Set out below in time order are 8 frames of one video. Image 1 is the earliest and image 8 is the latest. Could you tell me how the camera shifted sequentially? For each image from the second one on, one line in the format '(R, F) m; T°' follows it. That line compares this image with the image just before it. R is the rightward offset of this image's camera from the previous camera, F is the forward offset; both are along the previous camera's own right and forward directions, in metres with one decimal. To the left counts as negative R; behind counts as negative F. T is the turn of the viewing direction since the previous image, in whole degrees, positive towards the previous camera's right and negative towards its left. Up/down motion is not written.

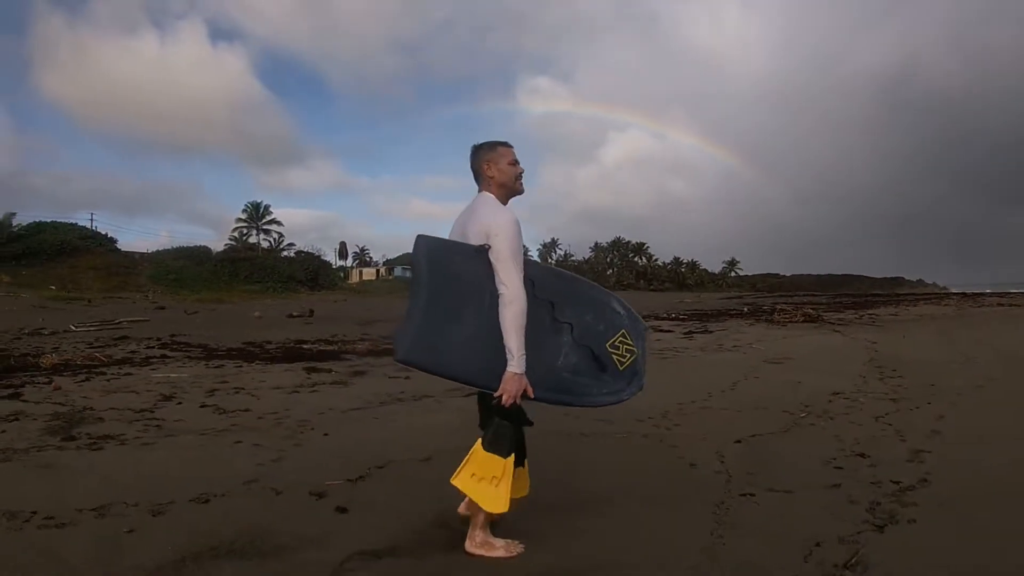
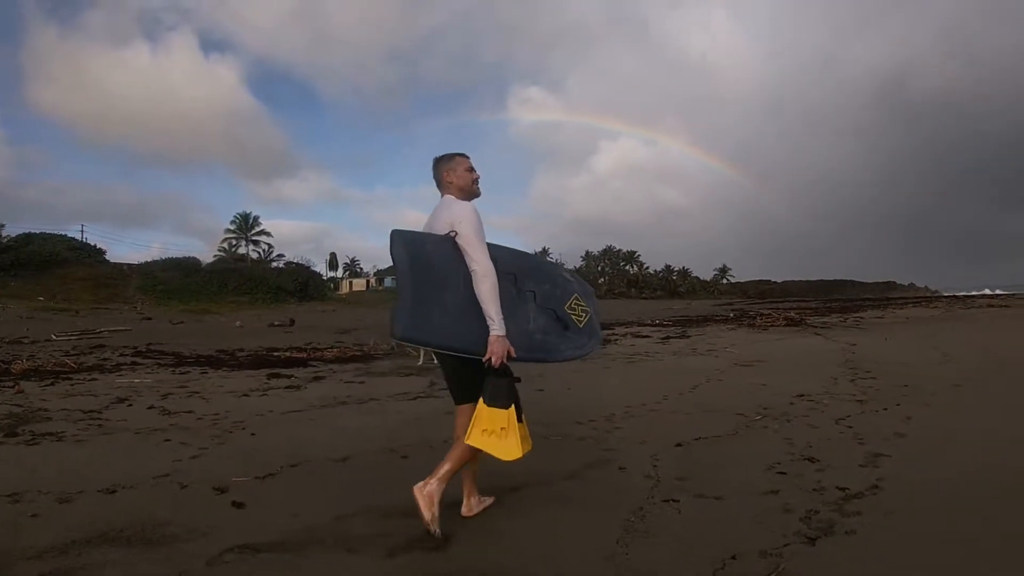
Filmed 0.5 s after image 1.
(+0.6, +0.4) m; -1°
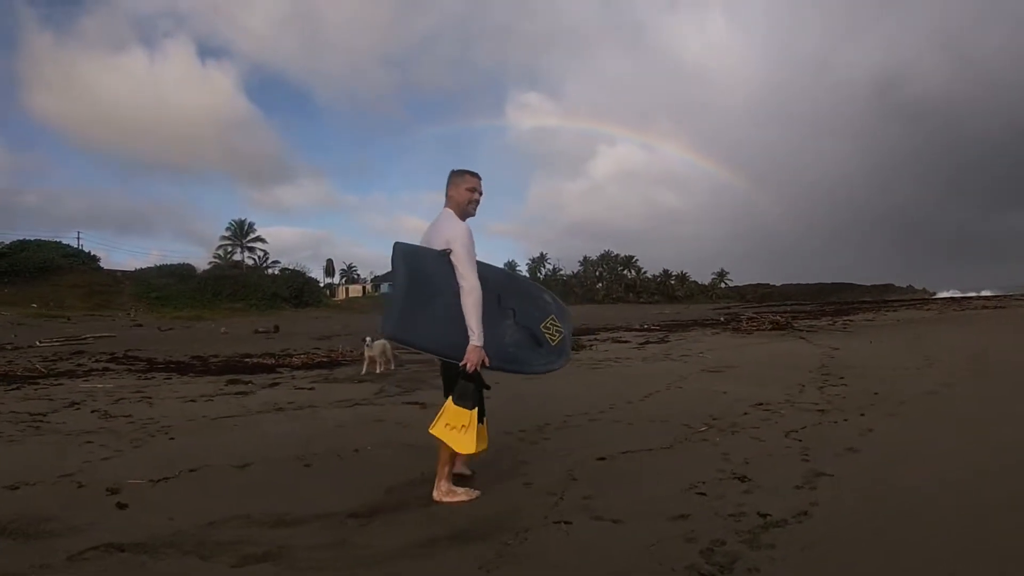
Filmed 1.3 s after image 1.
(+0.7, +0.4) m; -2°
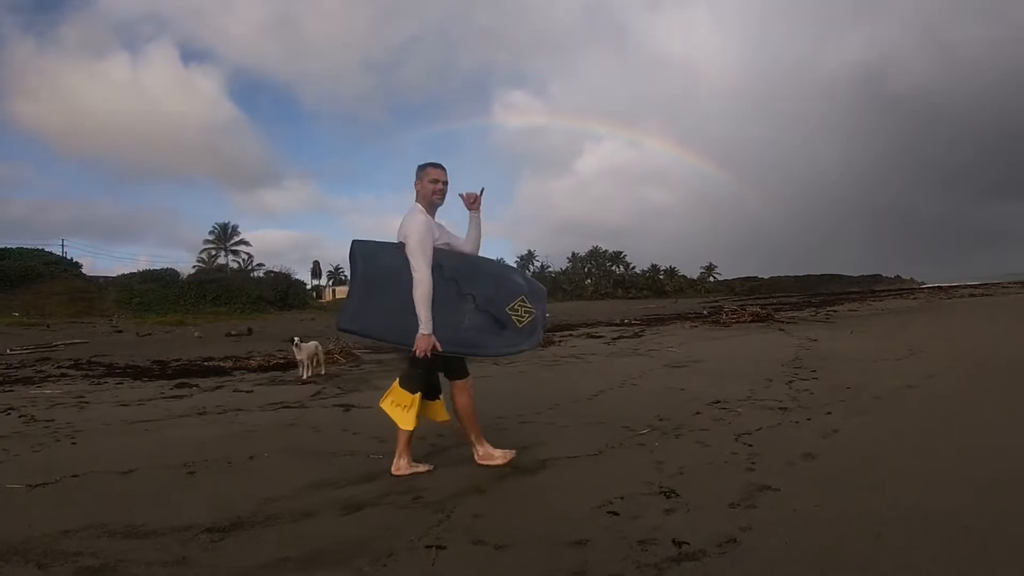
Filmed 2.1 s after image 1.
(+0.5, +0.5) m; -1°
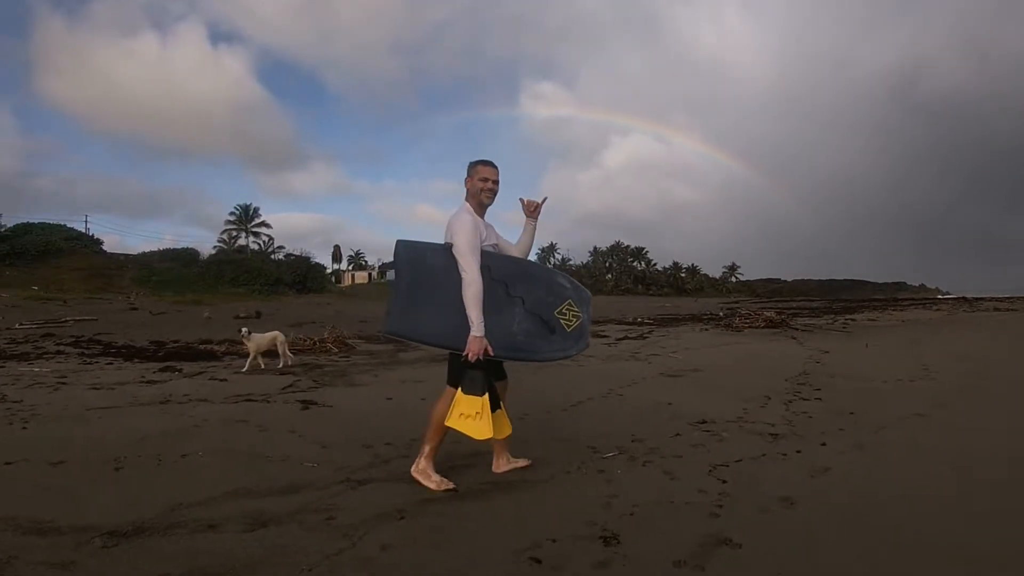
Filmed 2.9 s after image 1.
(+0.4, +0.4) m; -3°
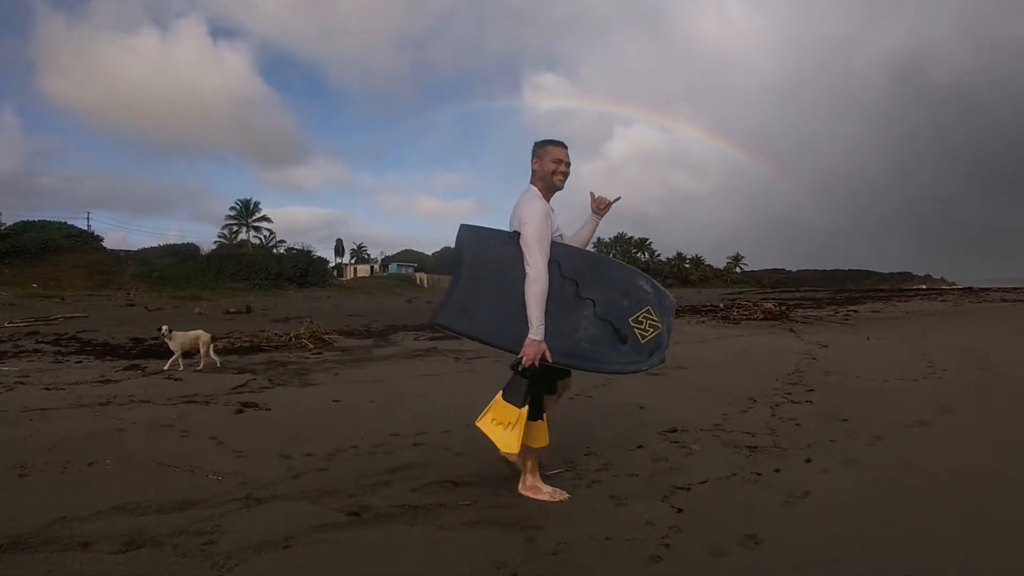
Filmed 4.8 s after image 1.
(+0.4, +0.5) m; -1°
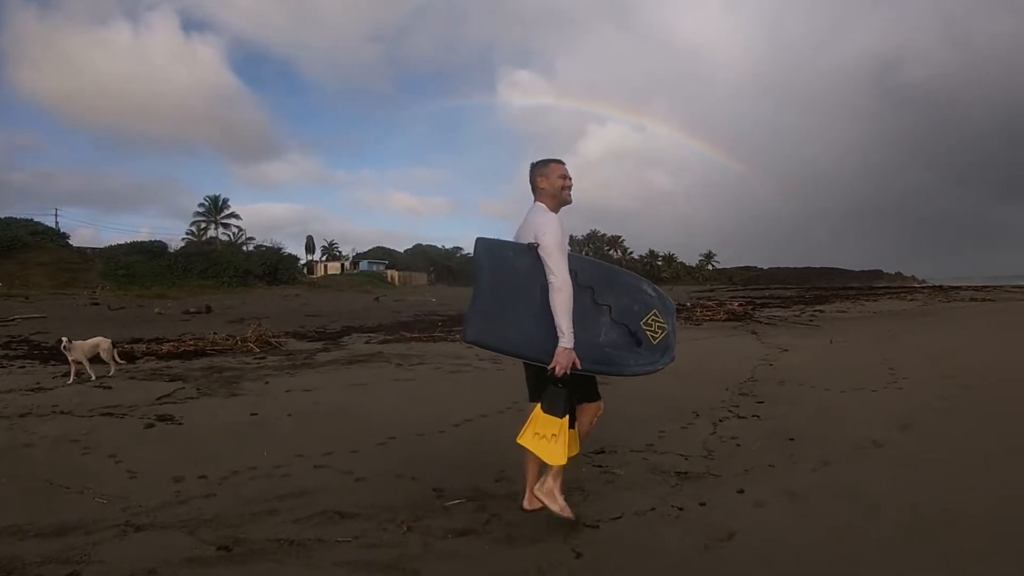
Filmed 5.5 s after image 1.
(+0.3, +0.3) m; +1°
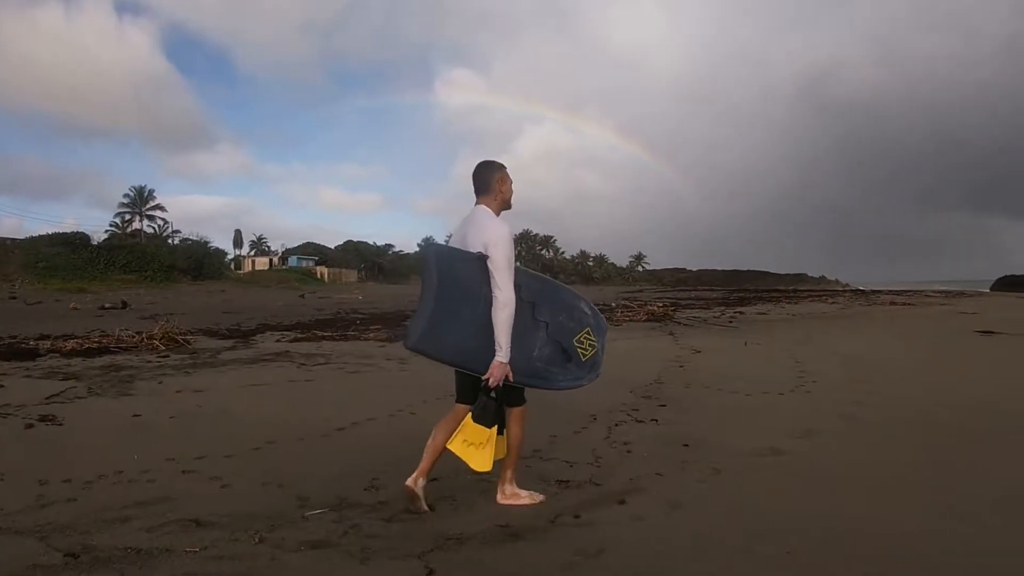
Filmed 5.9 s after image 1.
(+0.3, +0.2) m; +5°
